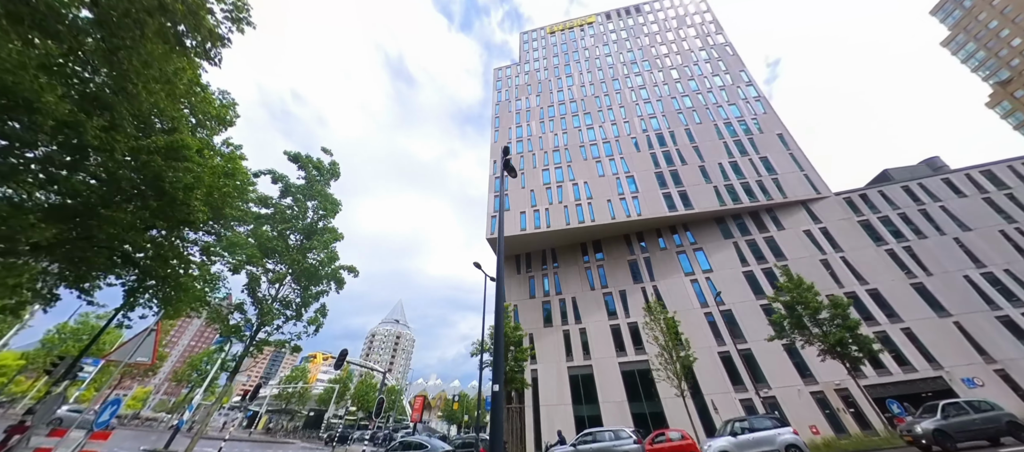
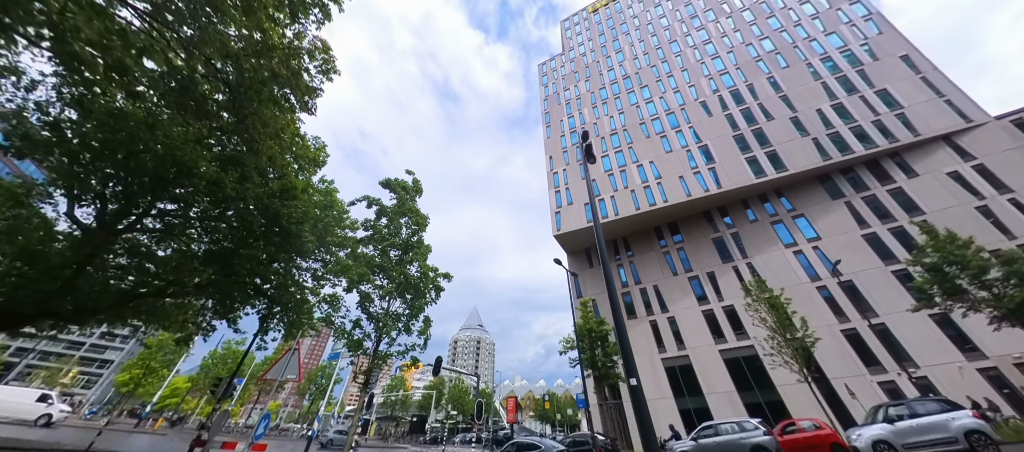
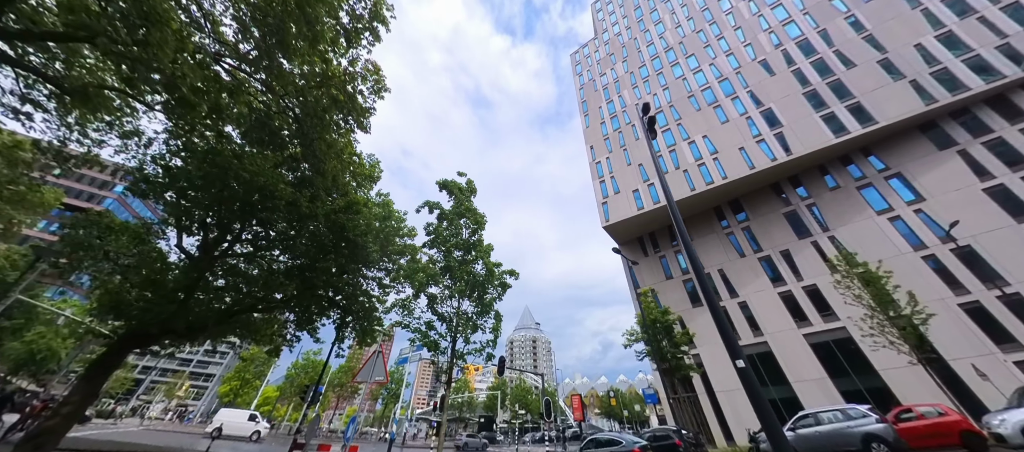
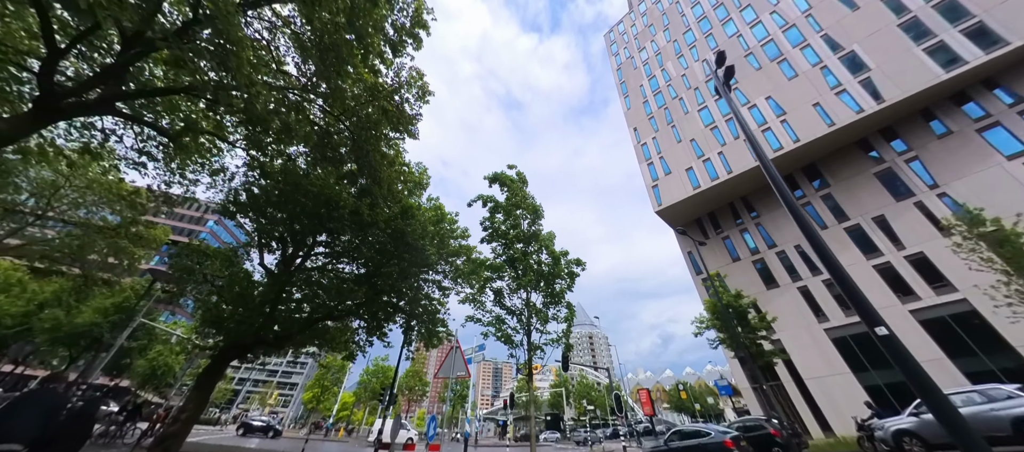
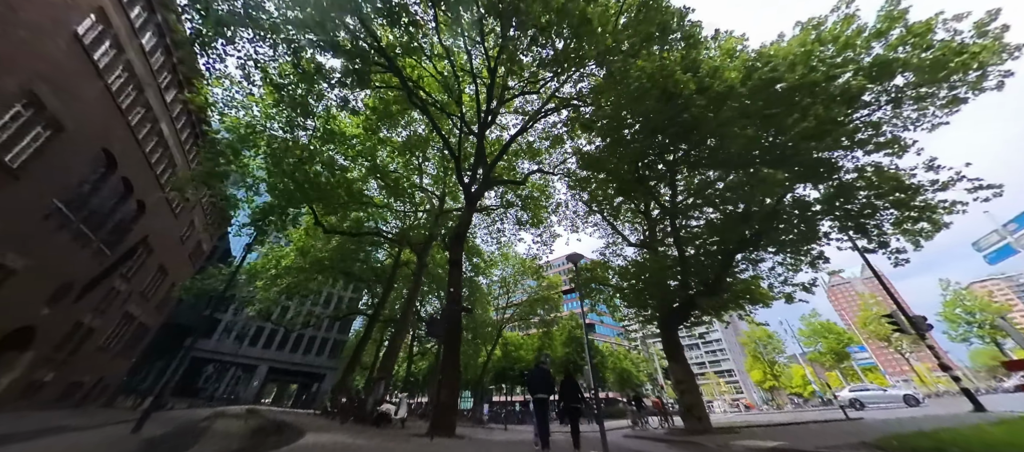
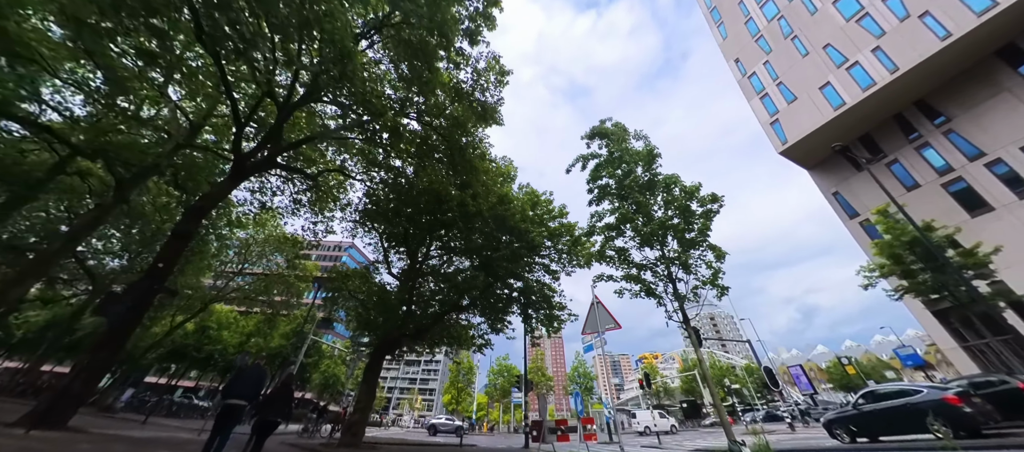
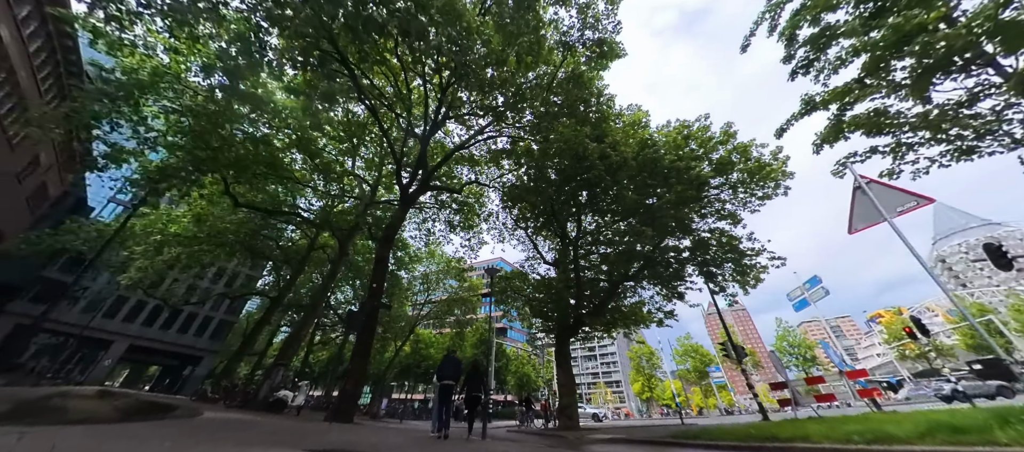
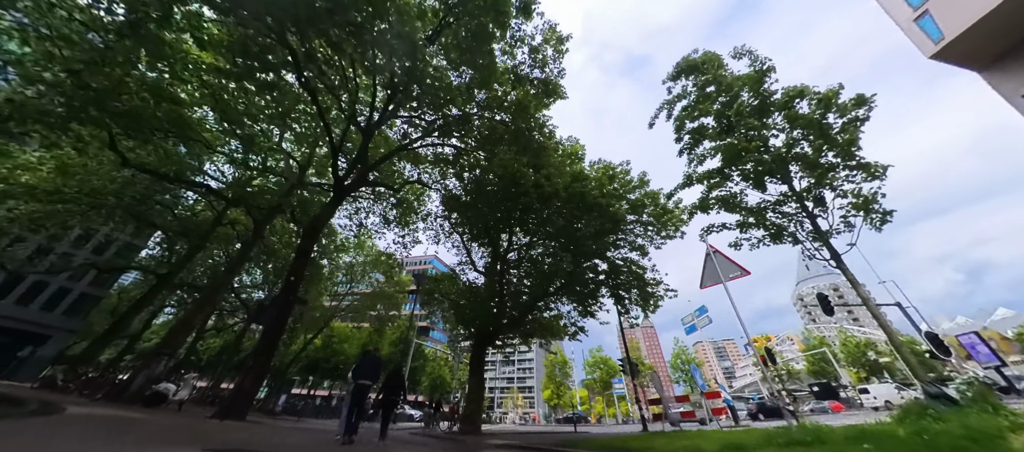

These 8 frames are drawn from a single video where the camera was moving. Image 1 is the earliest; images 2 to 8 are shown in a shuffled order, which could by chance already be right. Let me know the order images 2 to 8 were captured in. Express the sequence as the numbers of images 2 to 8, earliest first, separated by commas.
2, 3, 4, 6, 8, 7, 5
